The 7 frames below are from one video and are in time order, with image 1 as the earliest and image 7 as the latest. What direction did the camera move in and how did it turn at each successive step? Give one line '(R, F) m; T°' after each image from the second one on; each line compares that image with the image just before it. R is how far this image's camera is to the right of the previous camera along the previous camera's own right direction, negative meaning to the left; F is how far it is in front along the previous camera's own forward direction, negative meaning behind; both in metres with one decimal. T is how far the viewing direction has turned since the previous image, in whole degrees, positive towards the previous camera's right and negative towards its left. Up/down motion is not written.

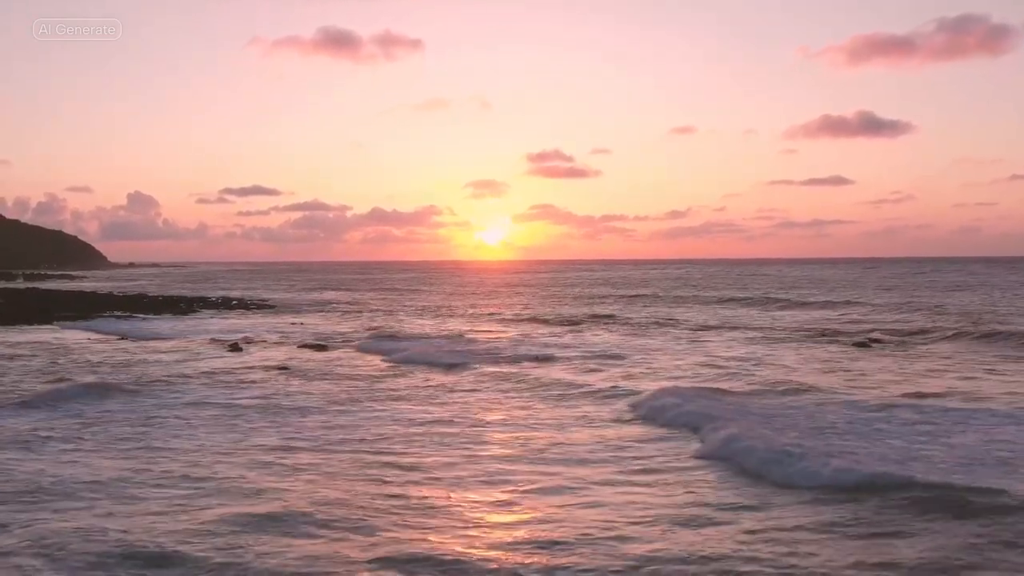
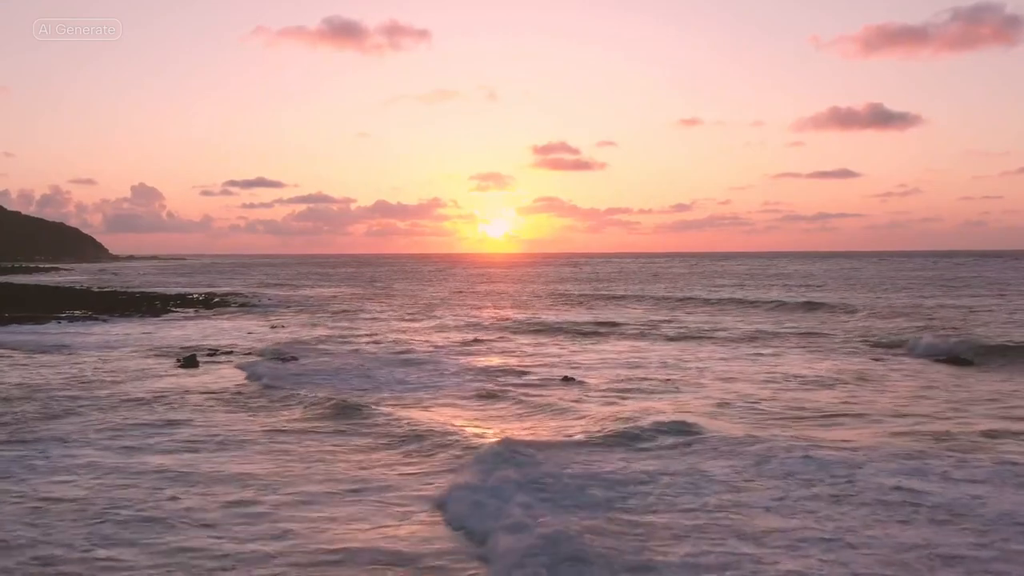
(-0.2, +5.1) m; 0°
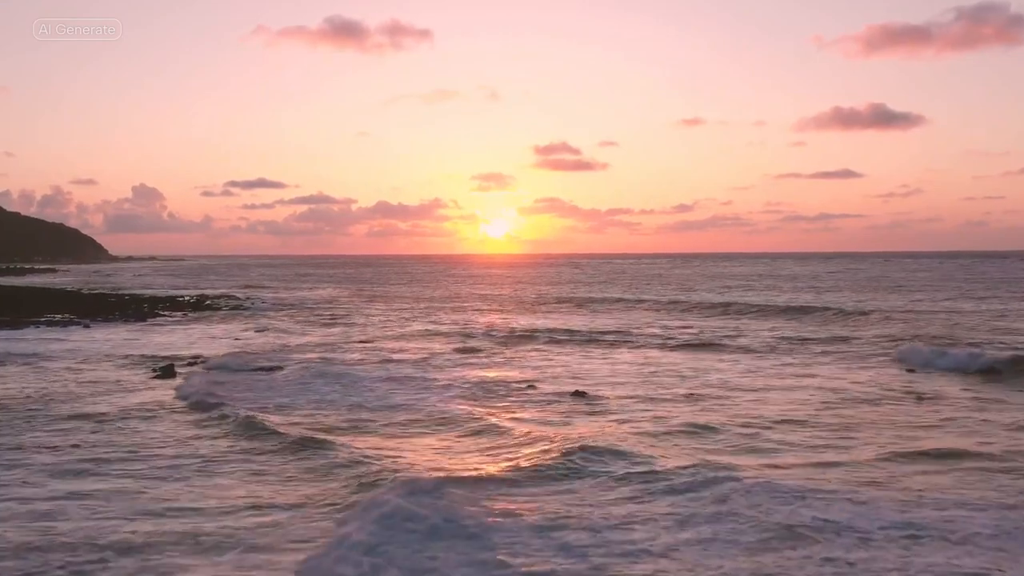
(-0.1, +2.0) m; 0°
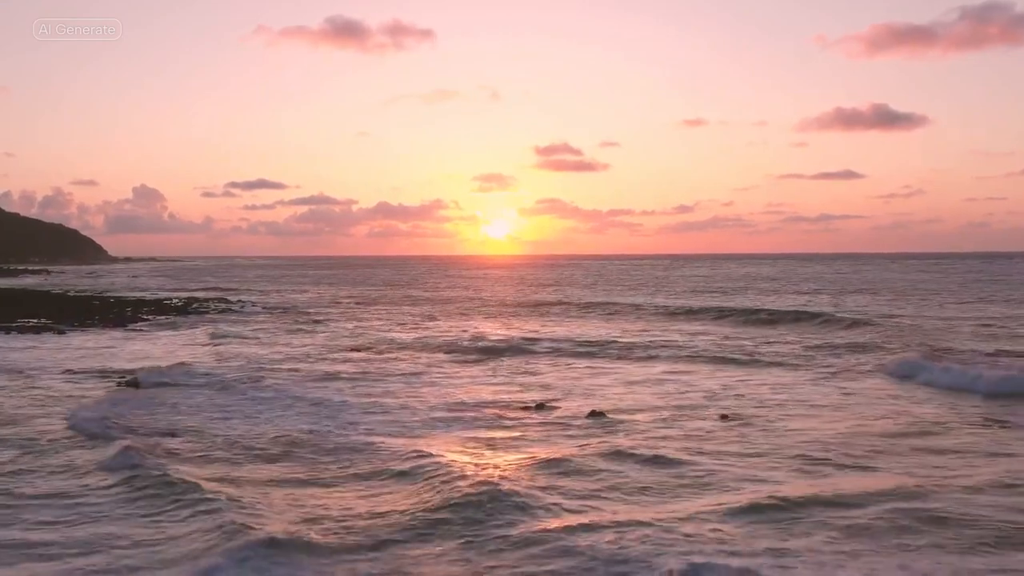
(-0.2, +2.5) m; 0°
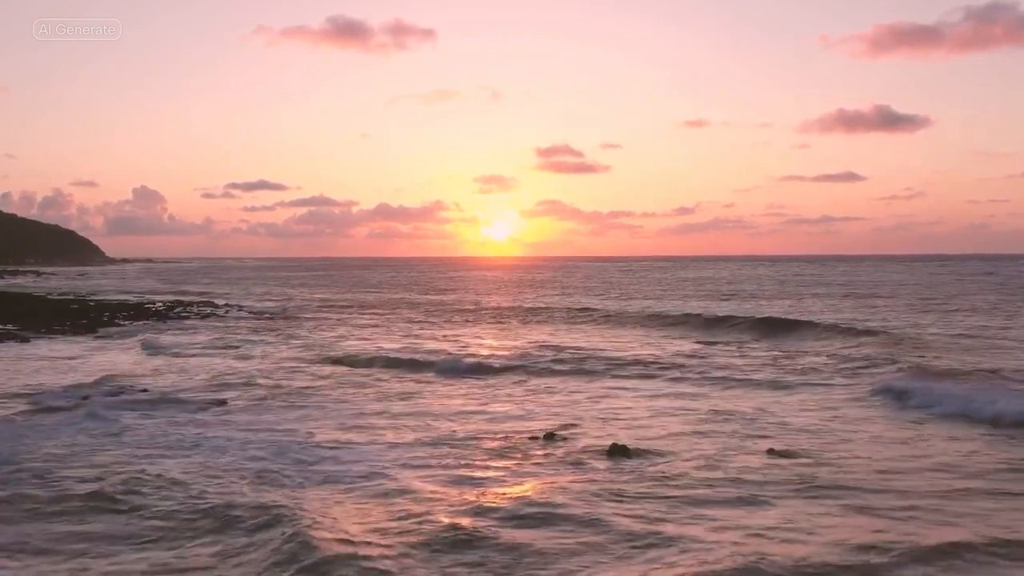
(-0.1, +2.9) m; 0°
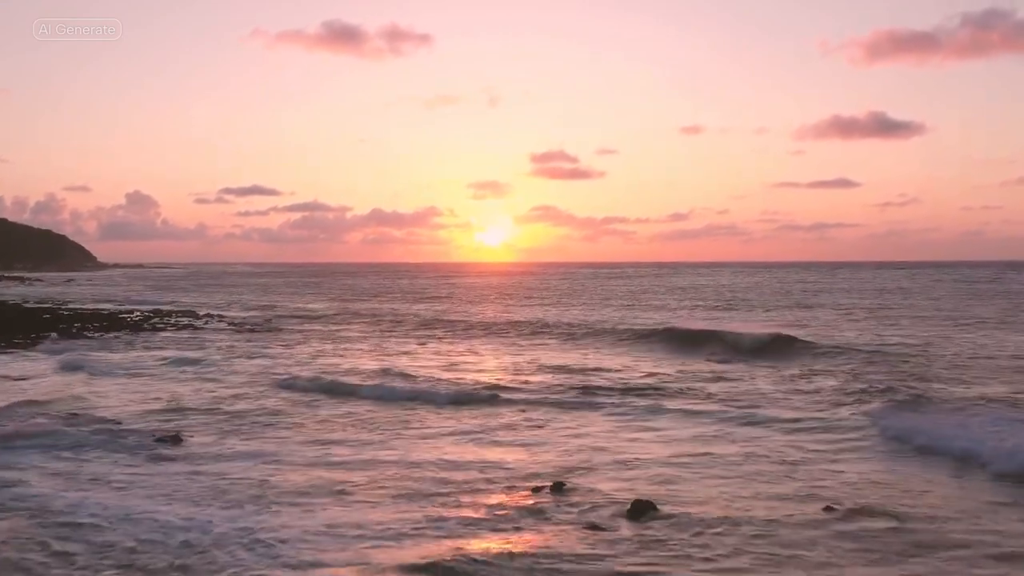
(-0.1, +2.7) m; 0°
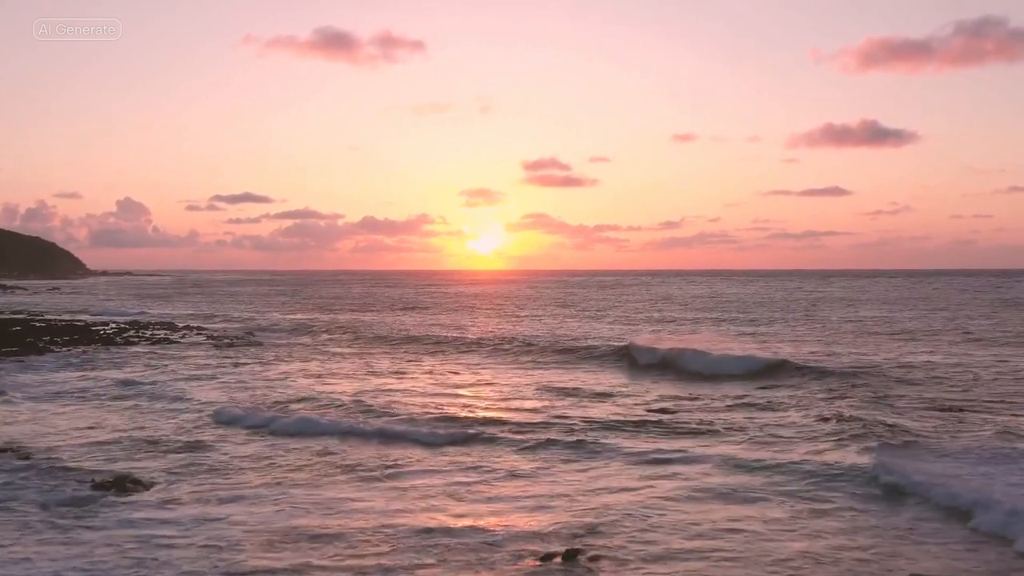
(-0.2, +2.4) m; +1°
